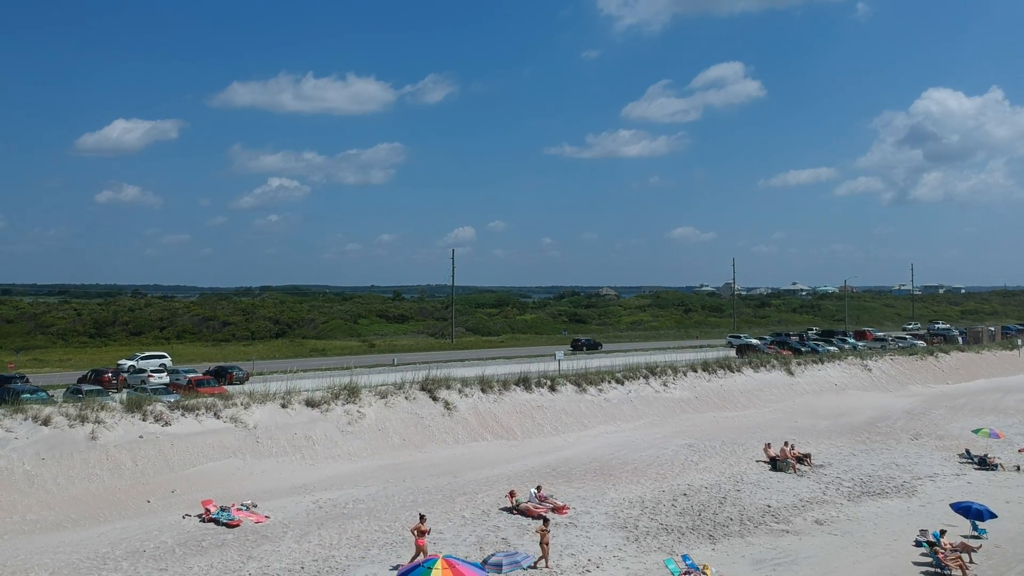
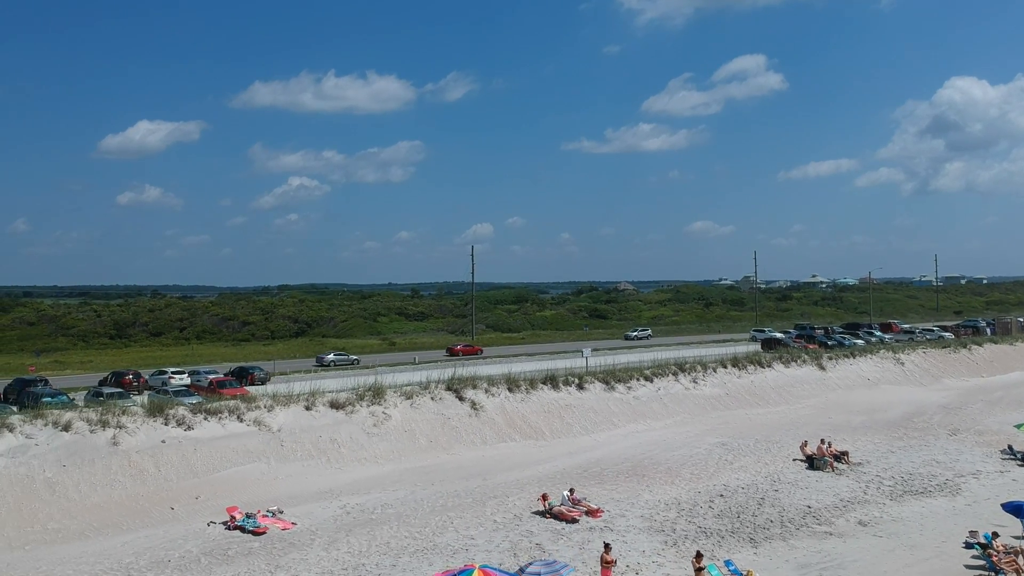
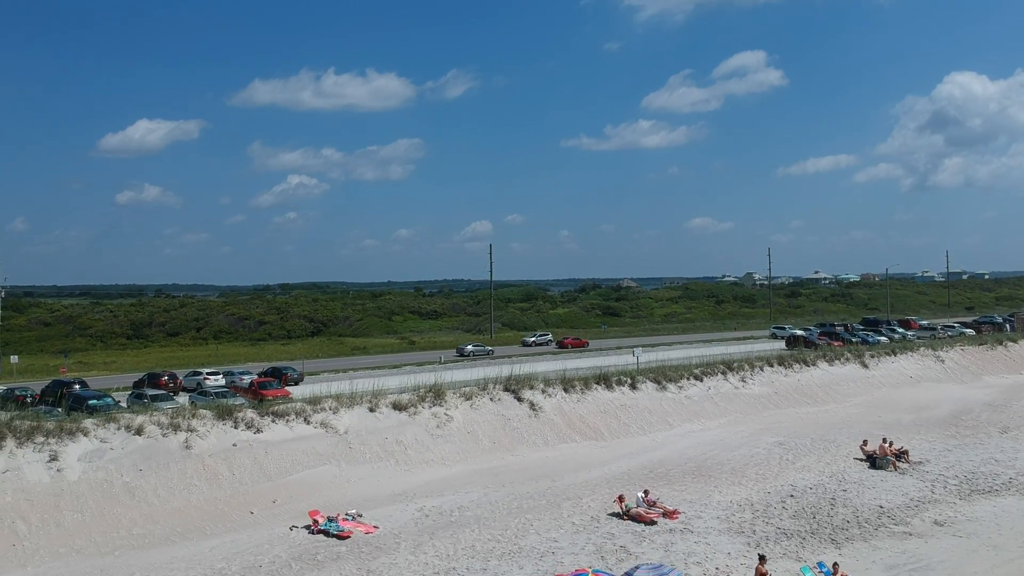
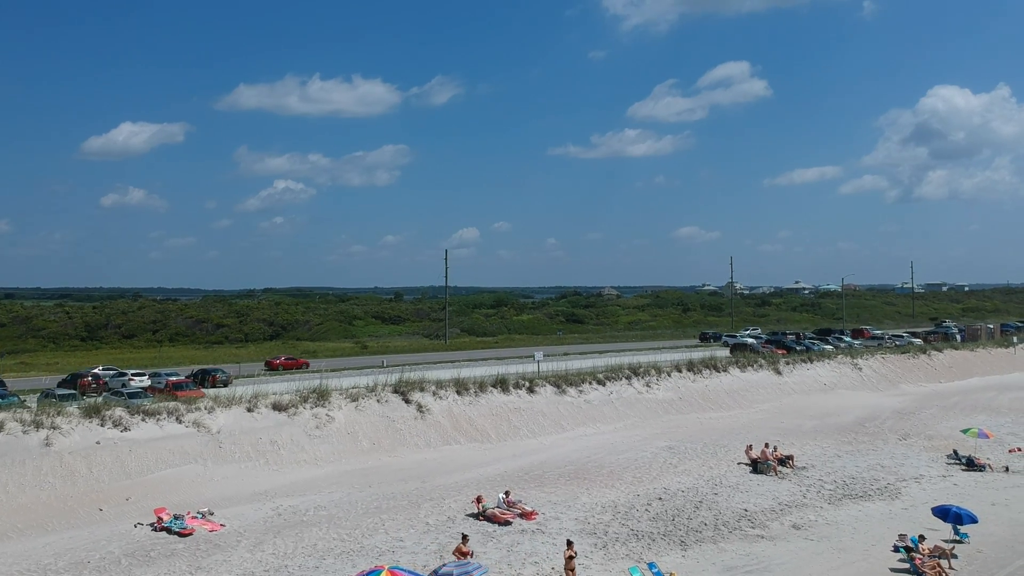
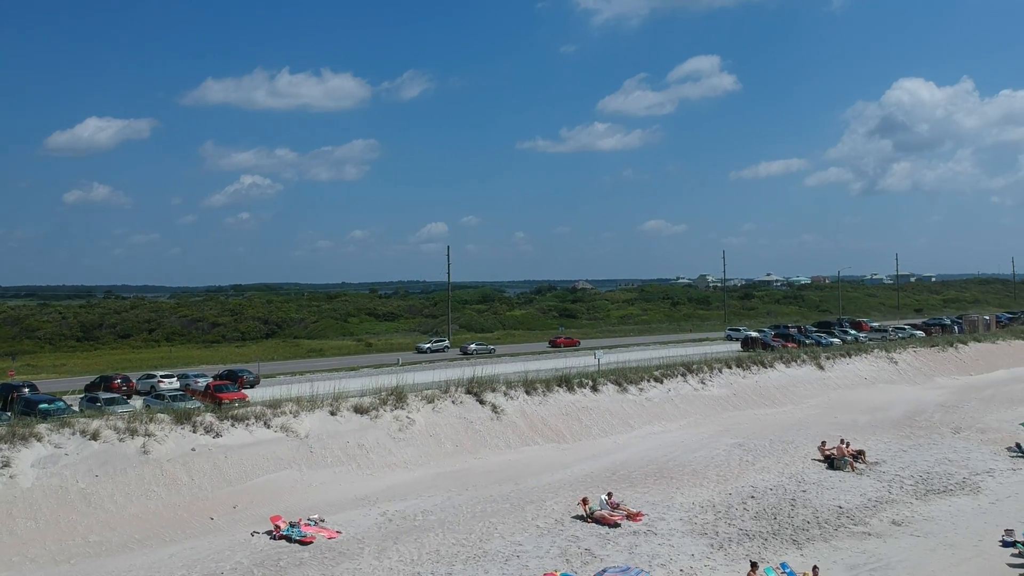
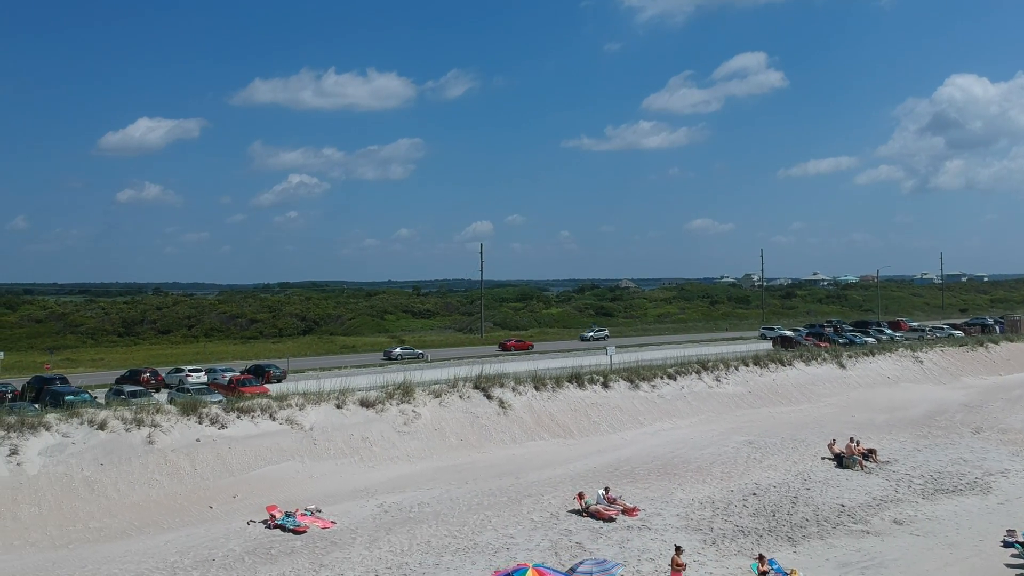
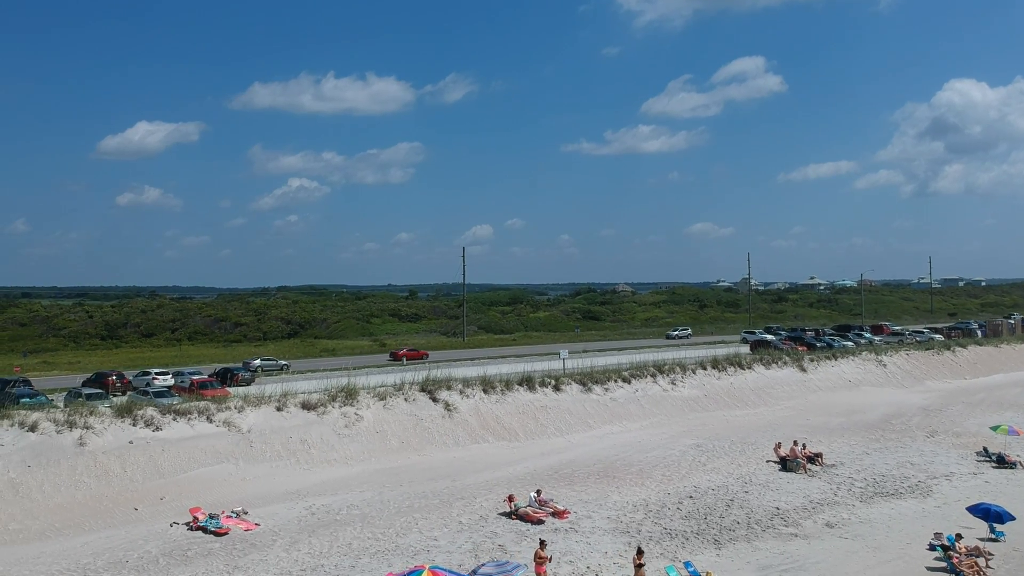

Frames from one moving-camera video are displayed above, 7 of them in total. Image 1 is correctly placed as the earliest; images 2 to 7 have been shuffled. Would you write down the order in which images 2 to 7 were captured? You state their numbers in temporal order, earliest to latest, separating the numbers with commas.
4, 7, 2, 6, 3, 5
